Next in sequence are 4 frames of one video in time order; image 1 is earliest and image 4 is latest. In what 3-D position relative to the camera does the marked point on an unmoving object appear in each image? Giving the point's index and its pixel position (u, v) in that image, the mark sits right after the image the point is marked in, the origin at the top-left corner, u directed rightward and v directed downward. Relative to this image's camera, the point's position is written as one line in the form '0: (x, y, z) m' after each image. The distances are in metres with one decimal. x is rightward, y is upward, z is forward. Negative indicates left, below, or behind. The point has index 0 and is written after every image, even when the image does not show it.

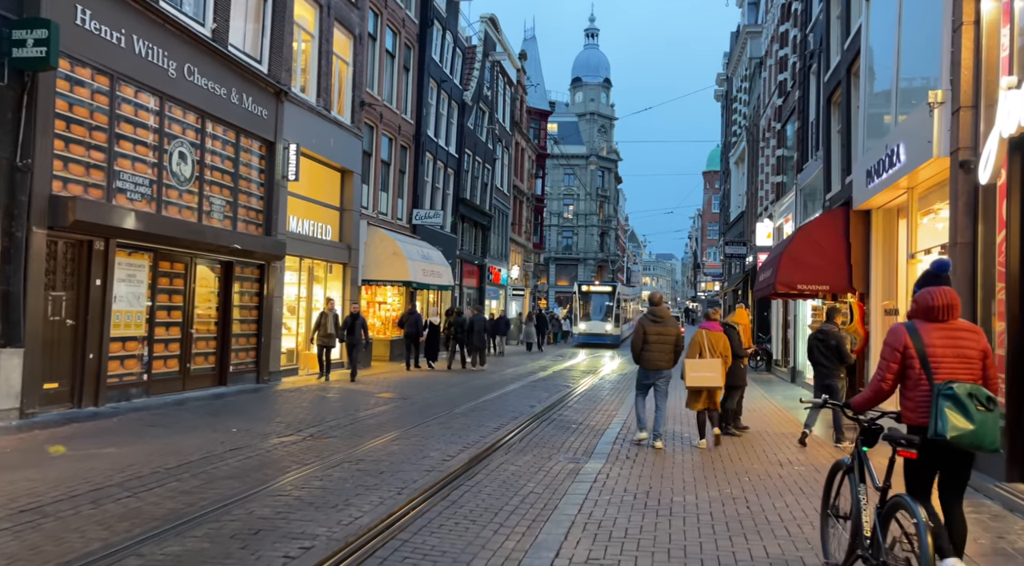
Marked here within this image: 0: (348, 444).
0: (-1.9, -1.9, +10.8) m
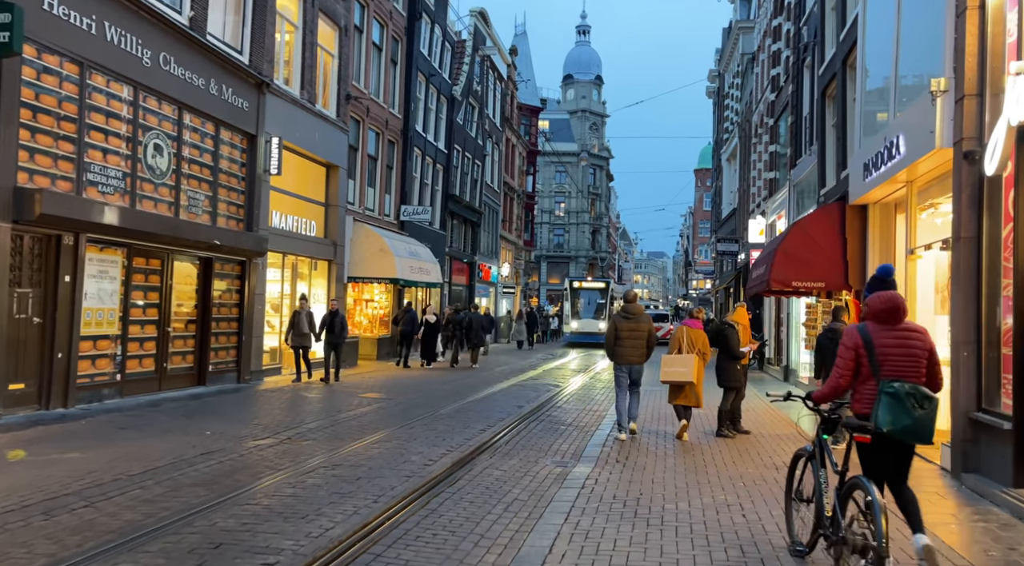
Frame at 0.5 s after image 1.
0: (-2.1, -1.8, +10.3) m
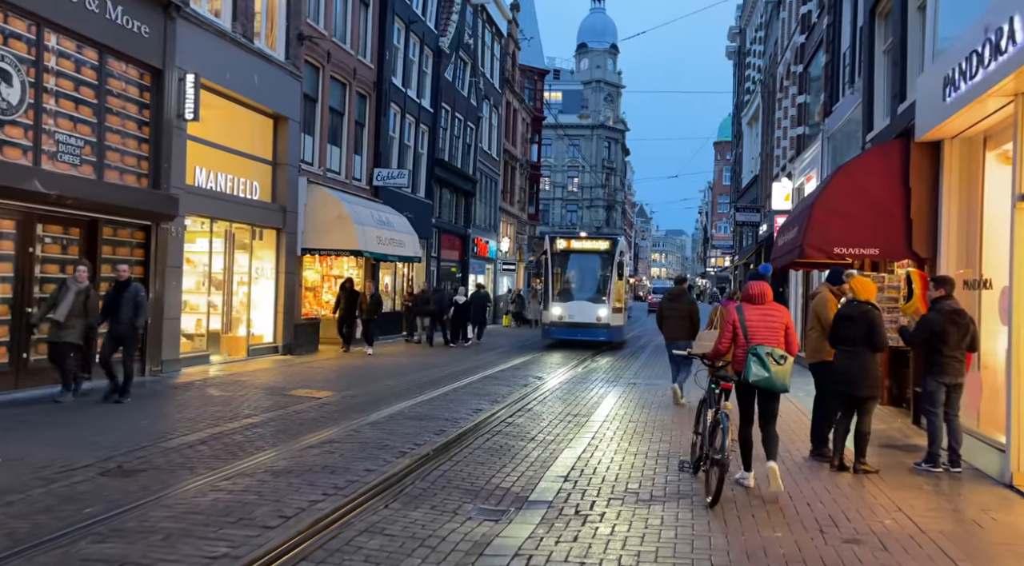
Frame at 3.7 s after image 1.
0: (-2.7, -1.5, +7.0) m
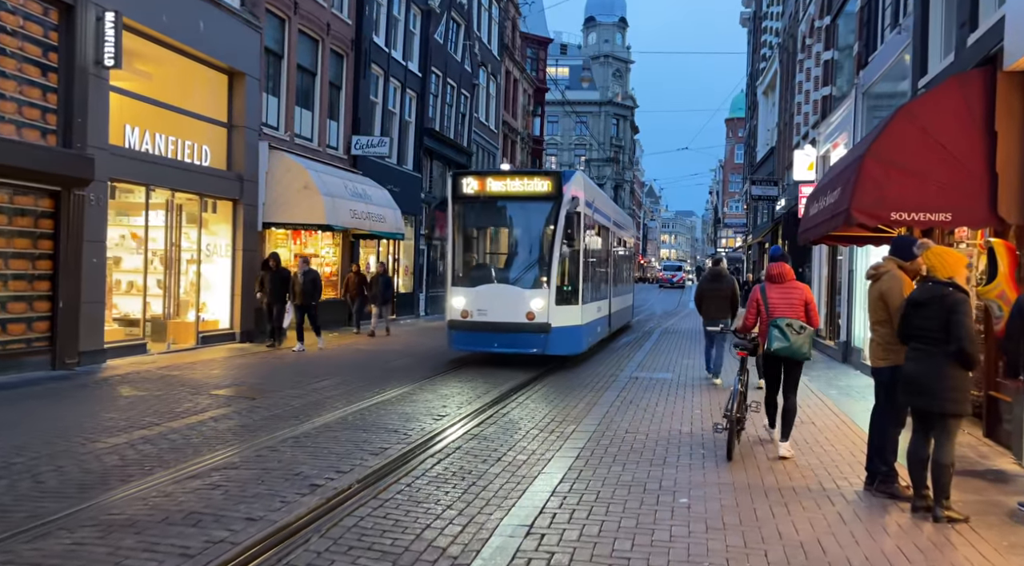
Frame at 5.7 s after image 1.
0: (-3.1, -1.4, +4.8) m
